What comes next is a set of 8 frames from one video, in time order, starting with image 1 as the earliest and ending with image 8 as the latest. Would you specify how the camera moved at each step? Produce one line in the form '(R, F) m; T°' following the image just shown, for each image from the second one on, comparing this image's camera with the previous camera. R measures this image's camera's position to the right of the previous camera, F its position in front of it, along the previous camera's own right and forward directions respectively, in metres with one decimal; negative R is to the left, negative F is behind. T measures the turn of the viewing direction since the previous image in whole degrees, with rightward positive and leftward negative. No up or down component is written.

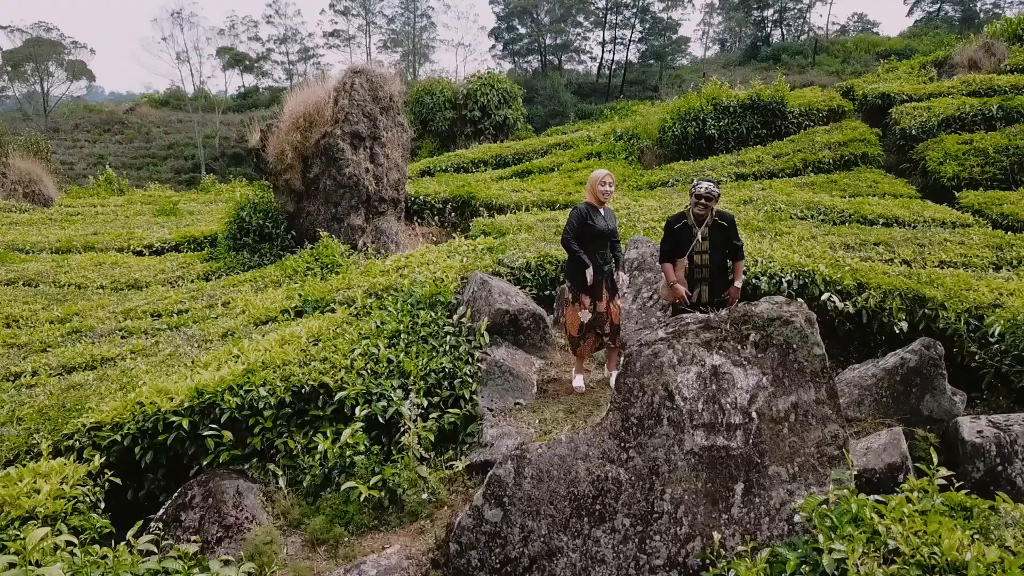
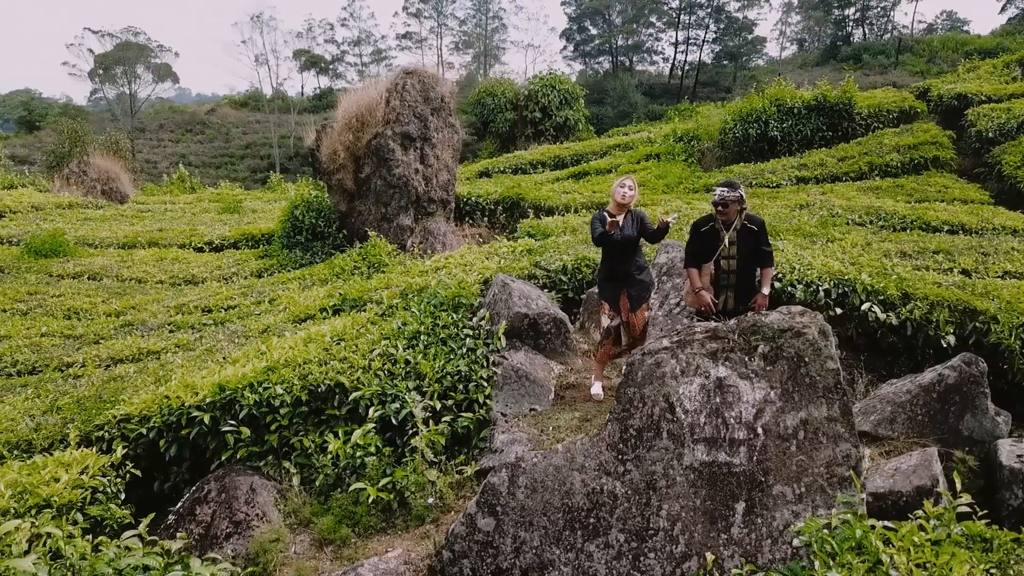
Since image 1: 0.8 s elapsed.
(+0.4, +0.1) m; -5°
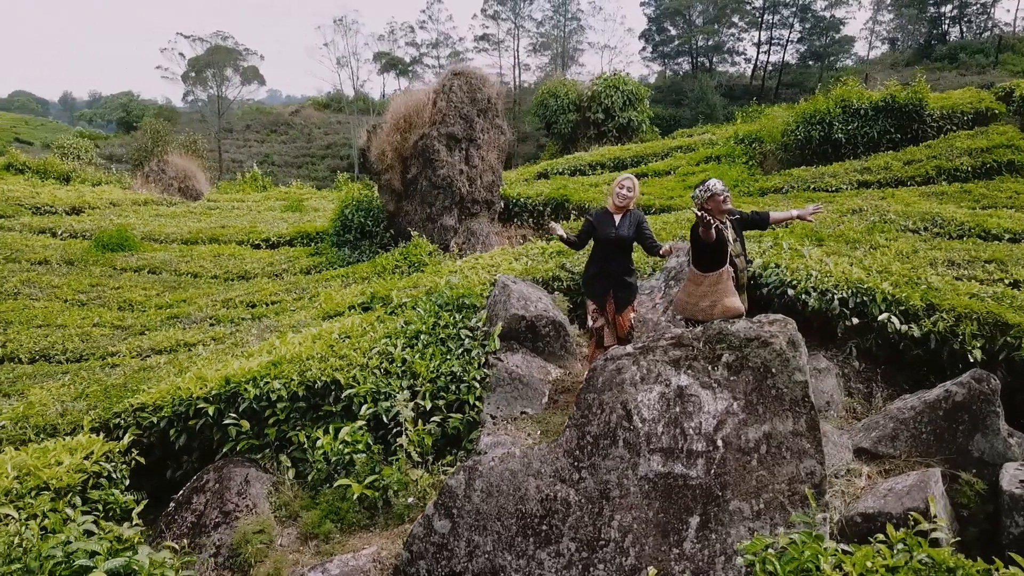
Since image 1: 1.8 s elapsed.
(+0.6, +0.1) m; -5°
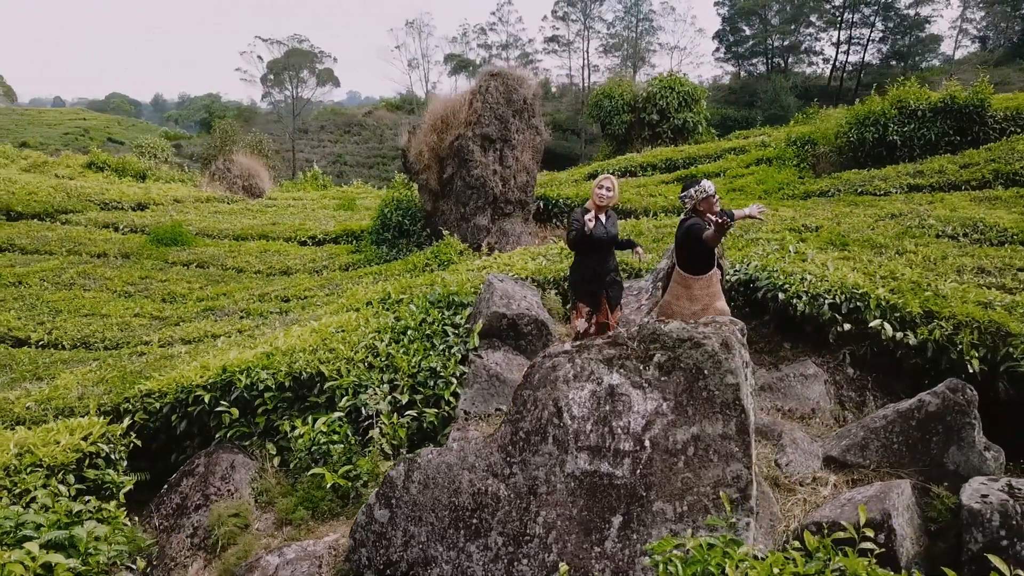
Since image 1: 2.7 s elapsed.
(+0.7, 0.0) m; -5°
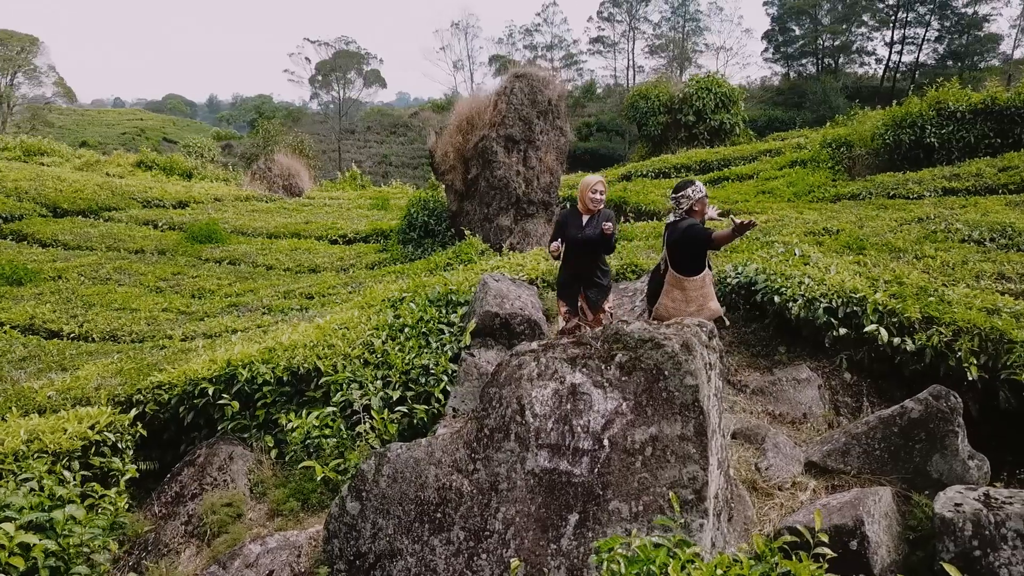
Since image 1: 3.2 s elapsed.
(+0.4, 0.0) m; -3°
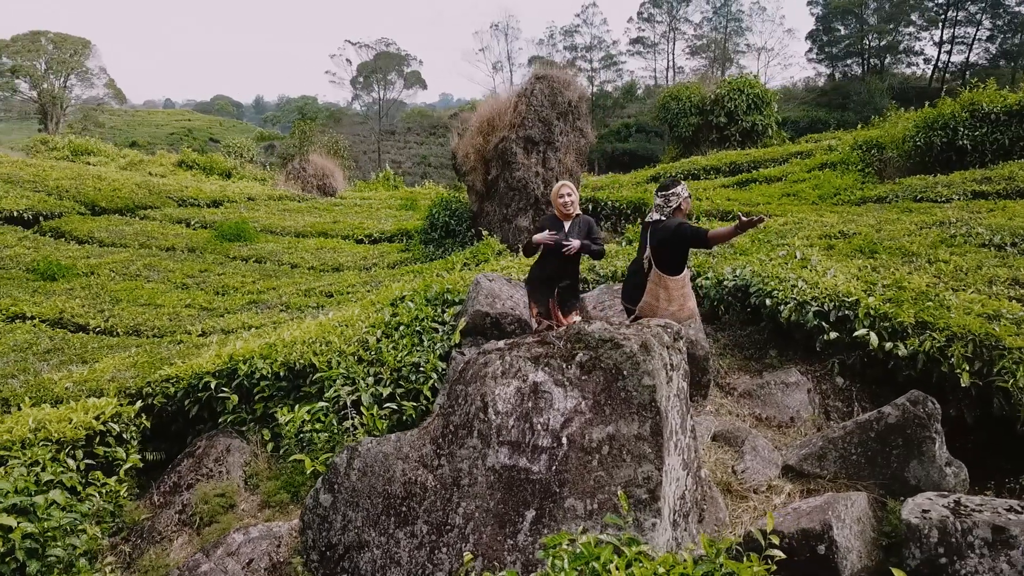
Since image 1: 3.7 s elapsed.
(+0.4, -0.1) m; -3°
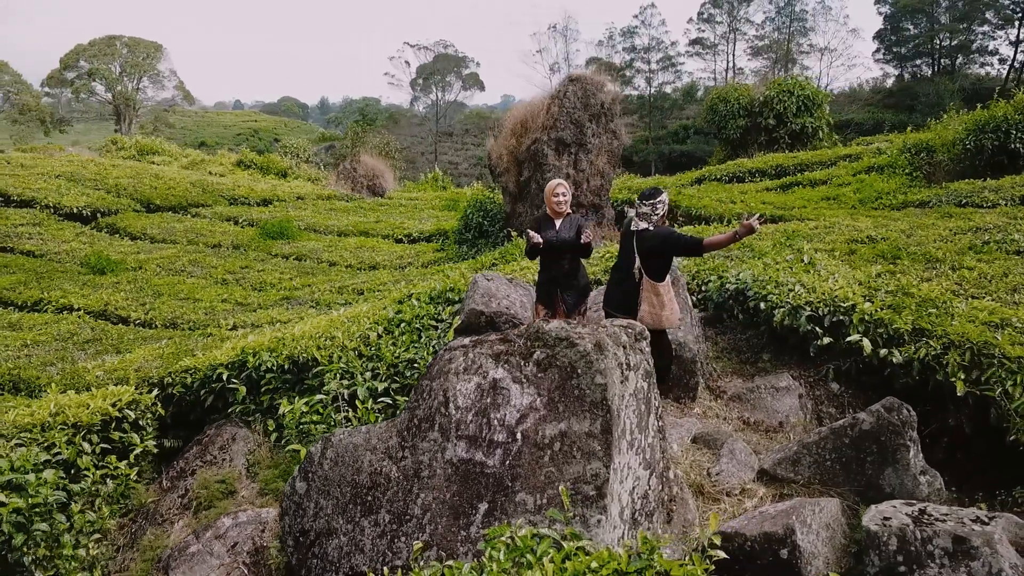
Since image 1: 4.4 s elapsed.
(+0.5, -0.1) m; -4°
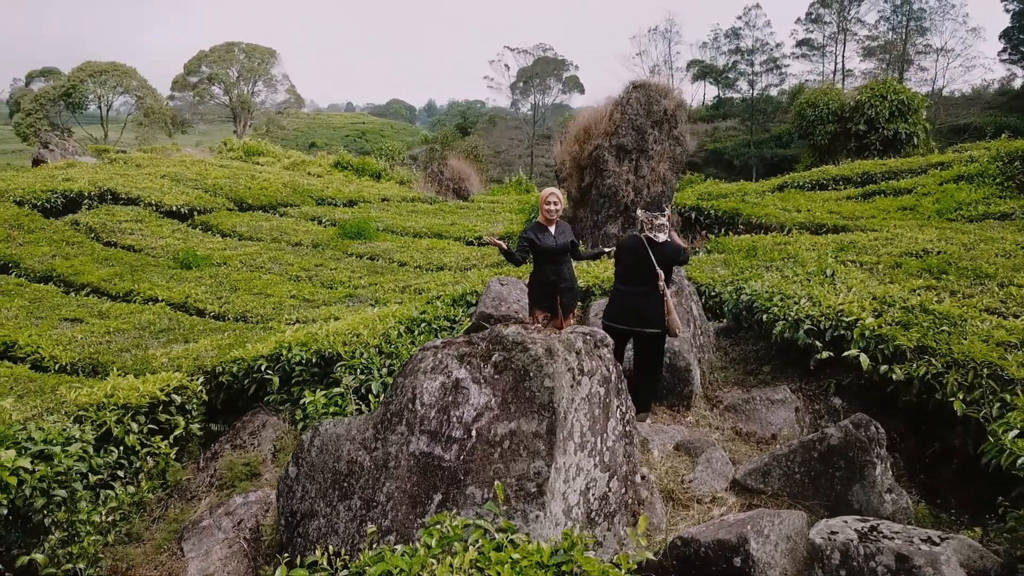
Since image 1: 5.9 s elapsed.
(+0.7, -0.2) m; -7°
